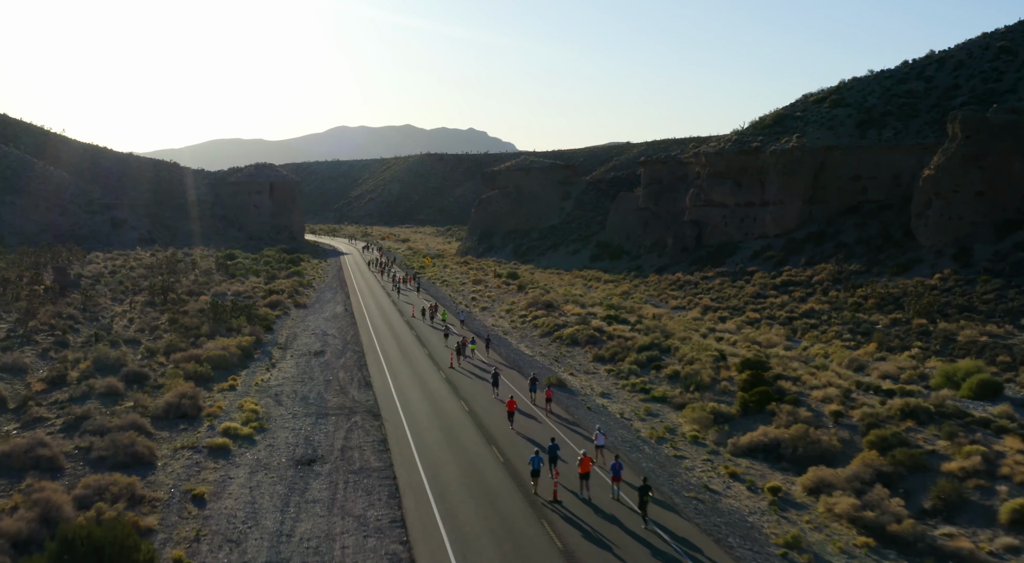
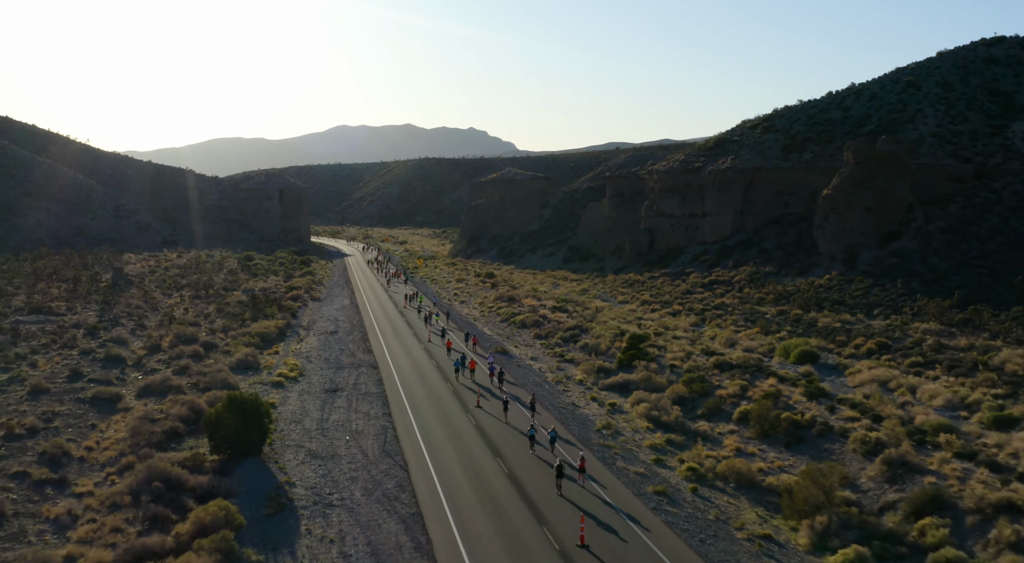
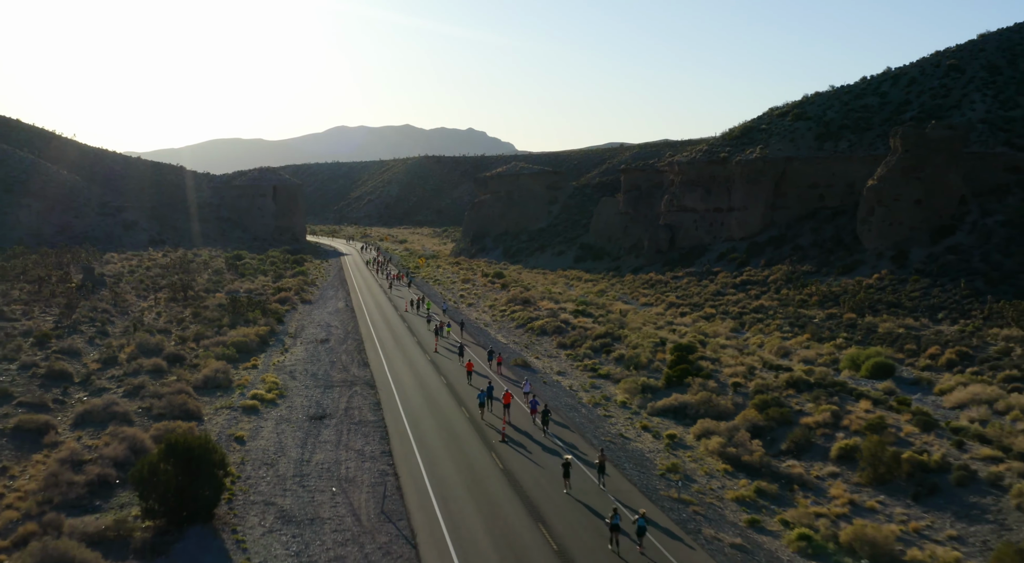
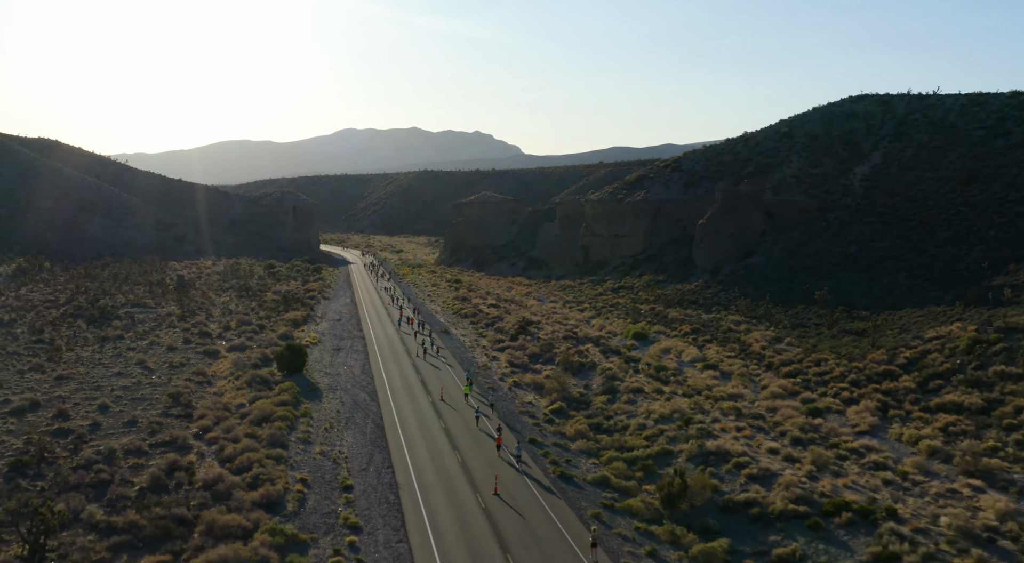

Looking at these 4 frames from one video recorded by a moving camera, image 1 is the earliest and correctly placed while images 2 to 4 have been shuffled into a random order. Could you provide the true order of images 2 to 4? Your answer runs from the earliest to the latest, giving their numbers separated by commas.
3, 2, 4
